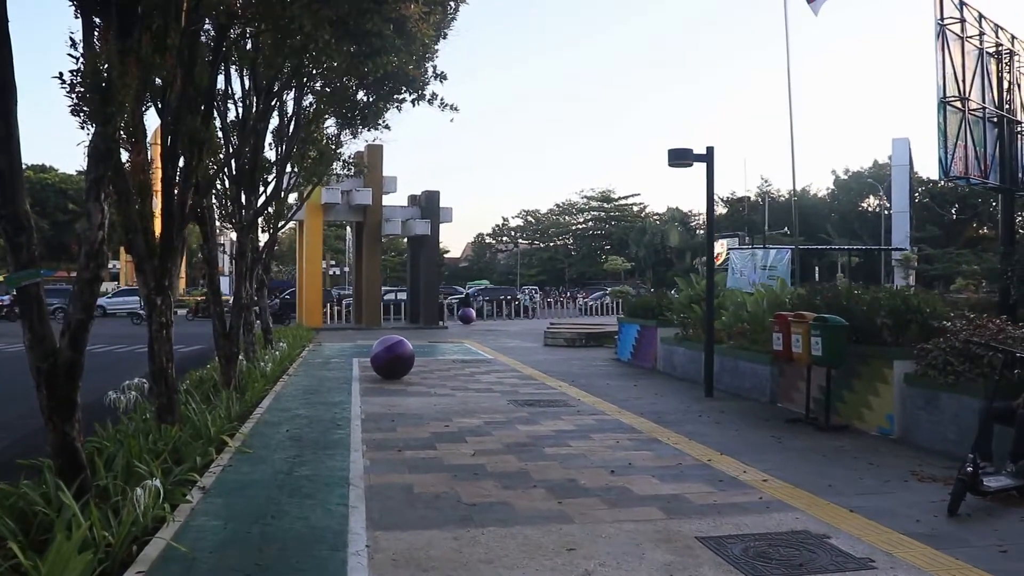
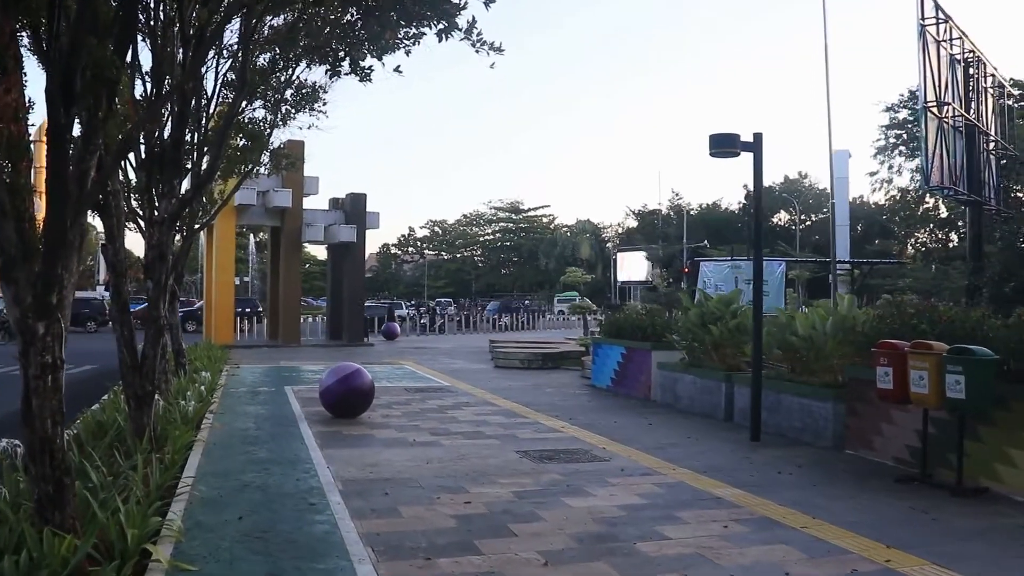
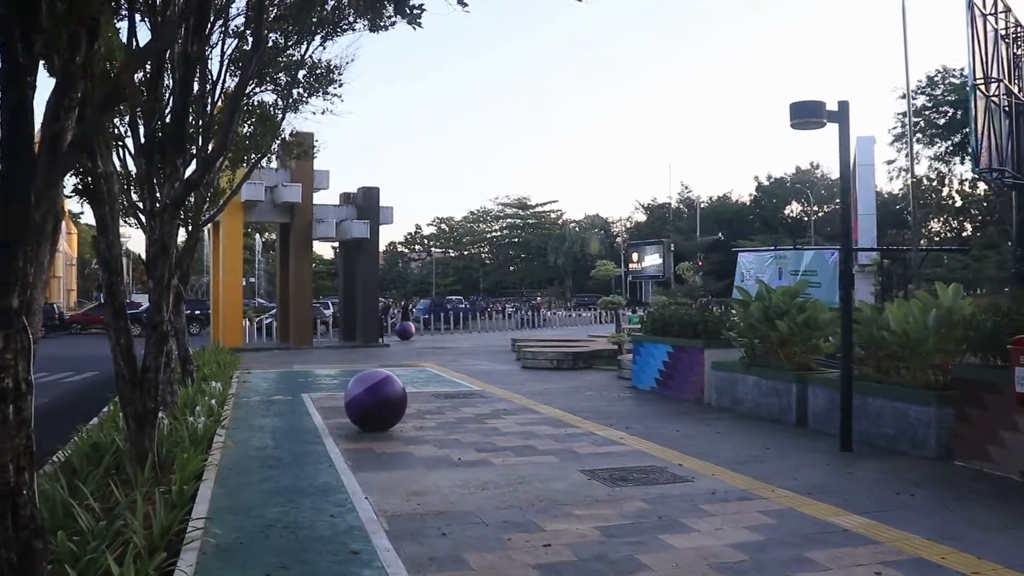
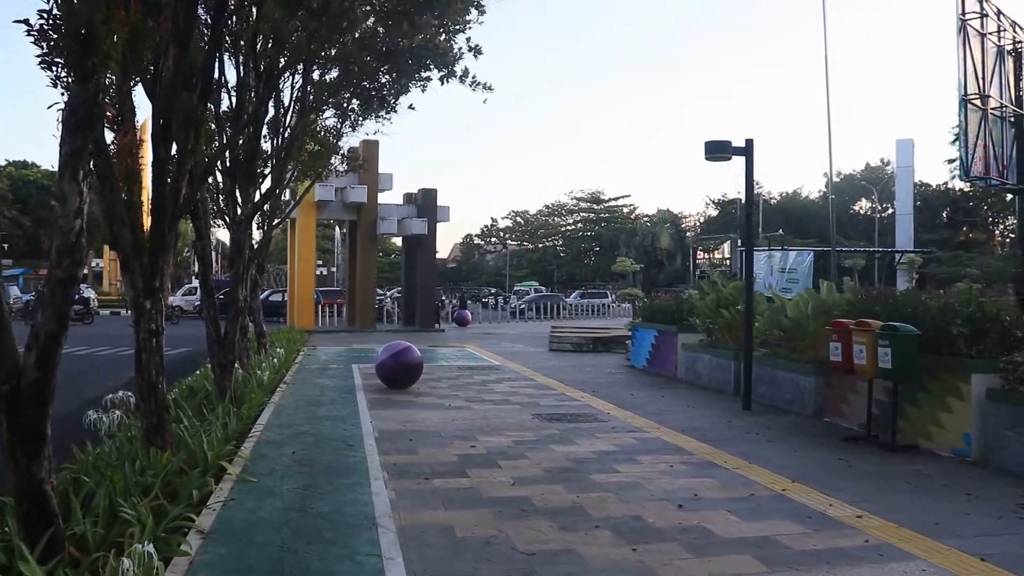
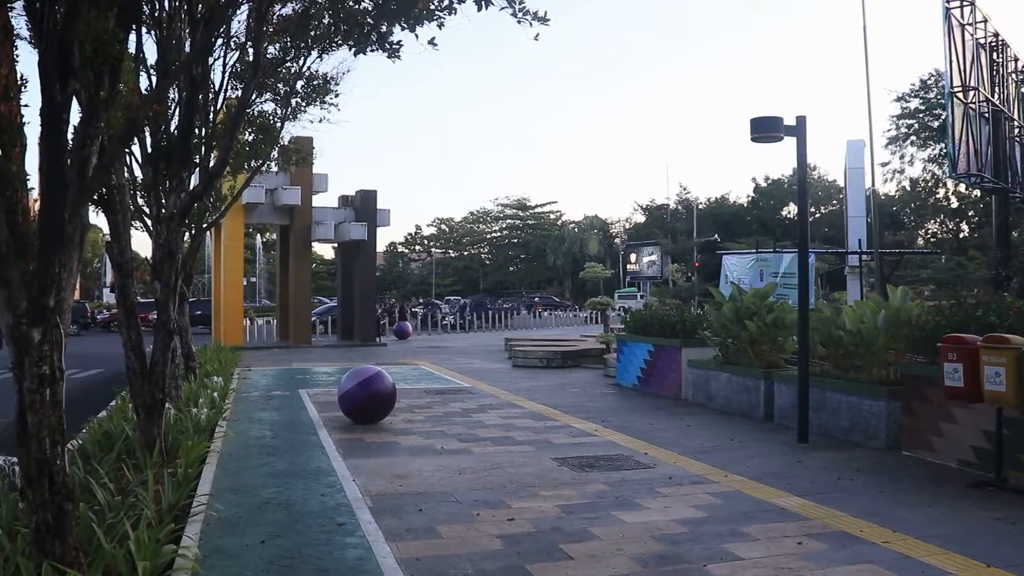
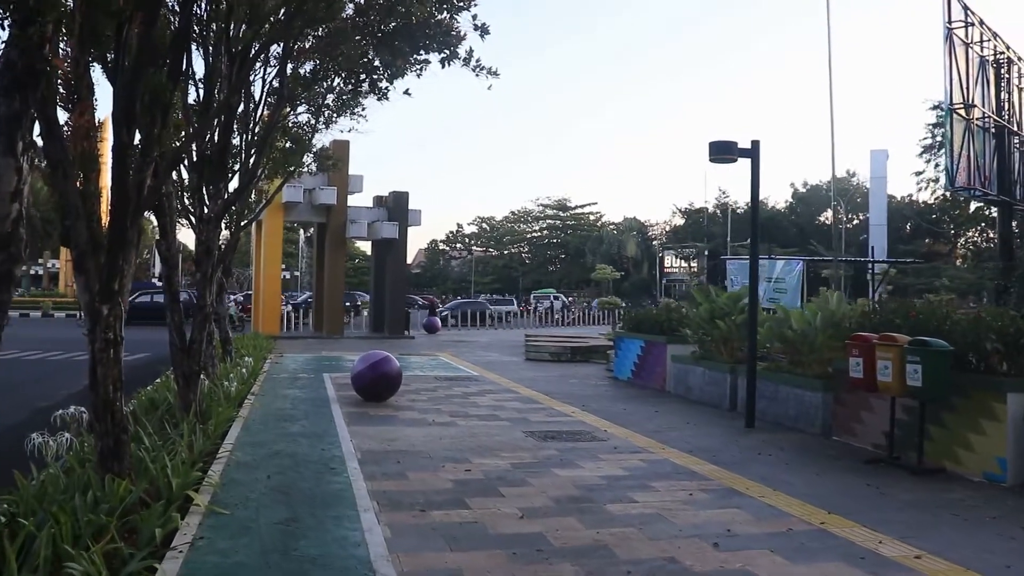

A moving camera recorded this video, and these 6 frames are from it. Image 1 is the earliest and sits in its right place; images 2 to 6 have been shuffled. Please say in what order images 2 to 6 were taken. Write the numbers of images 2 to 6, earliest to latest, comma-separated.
4, 6, 2, 5, 3
